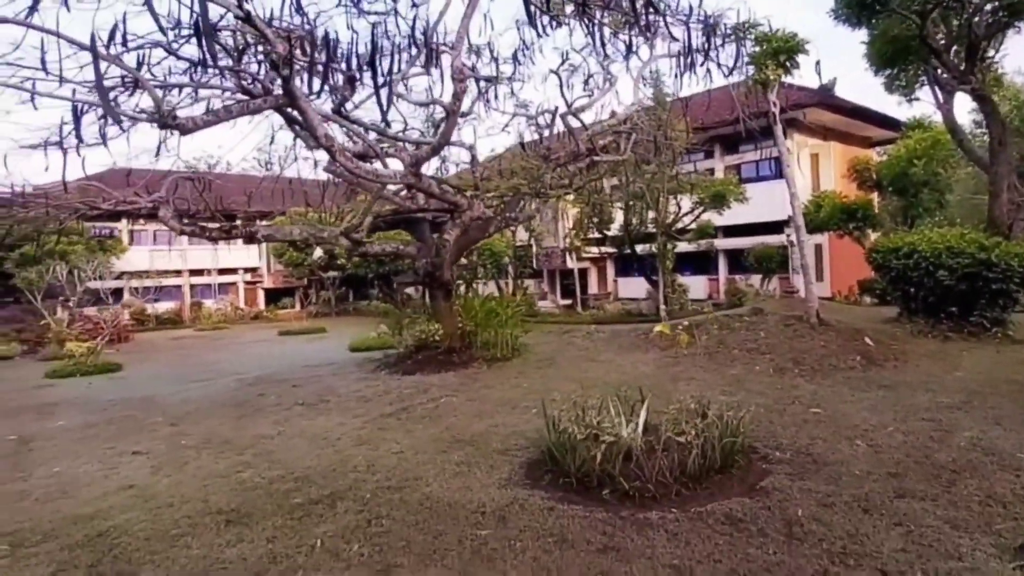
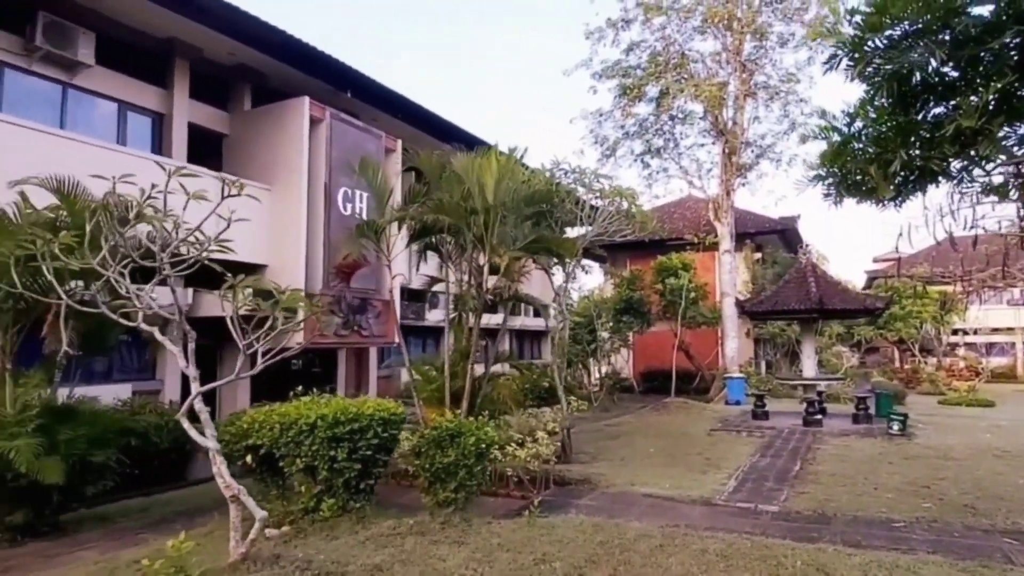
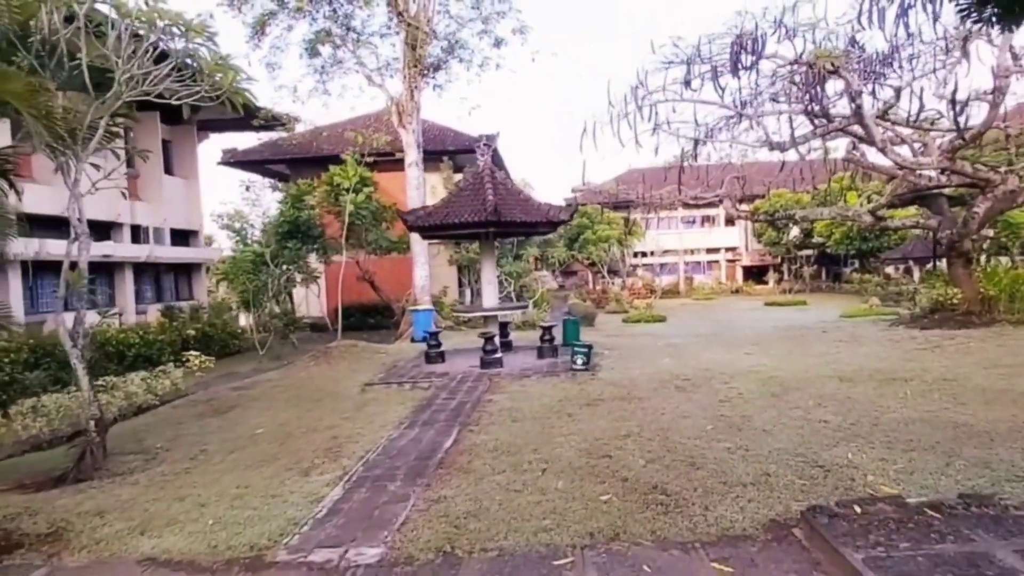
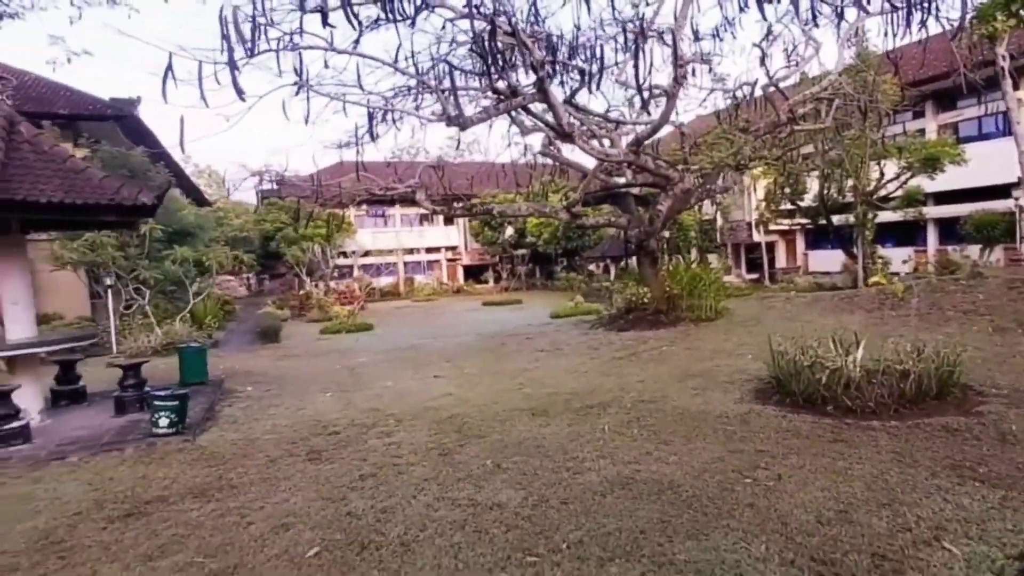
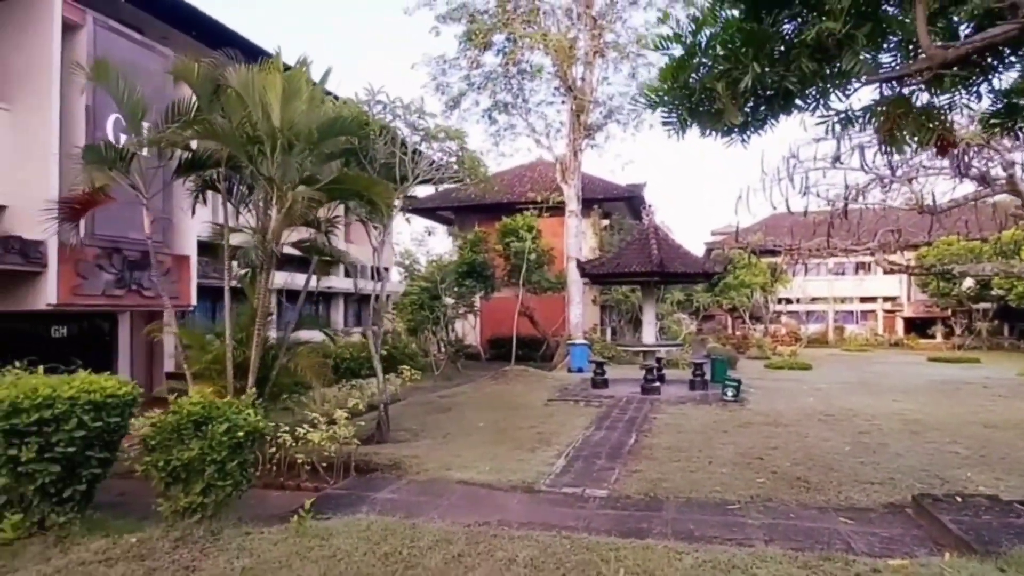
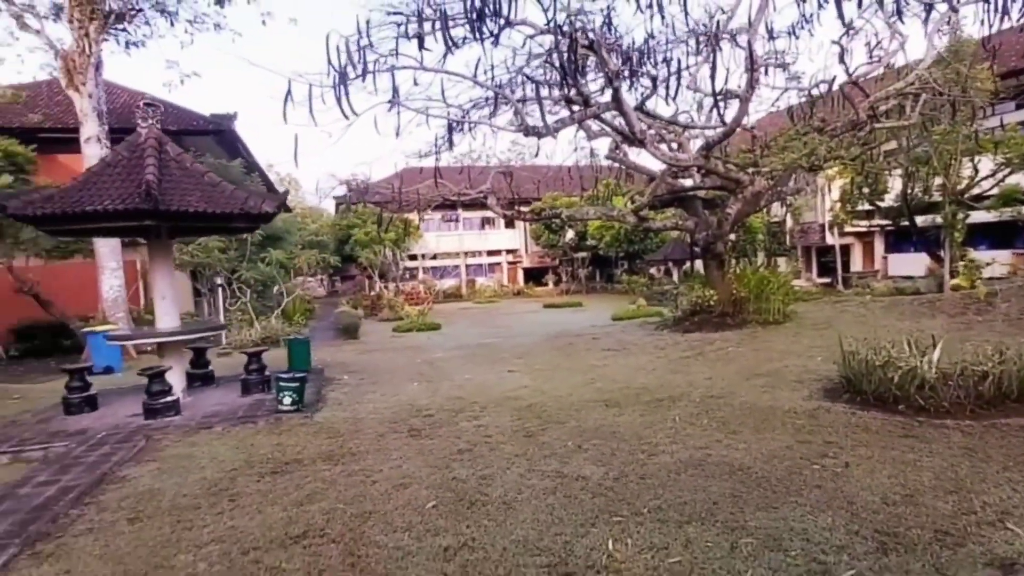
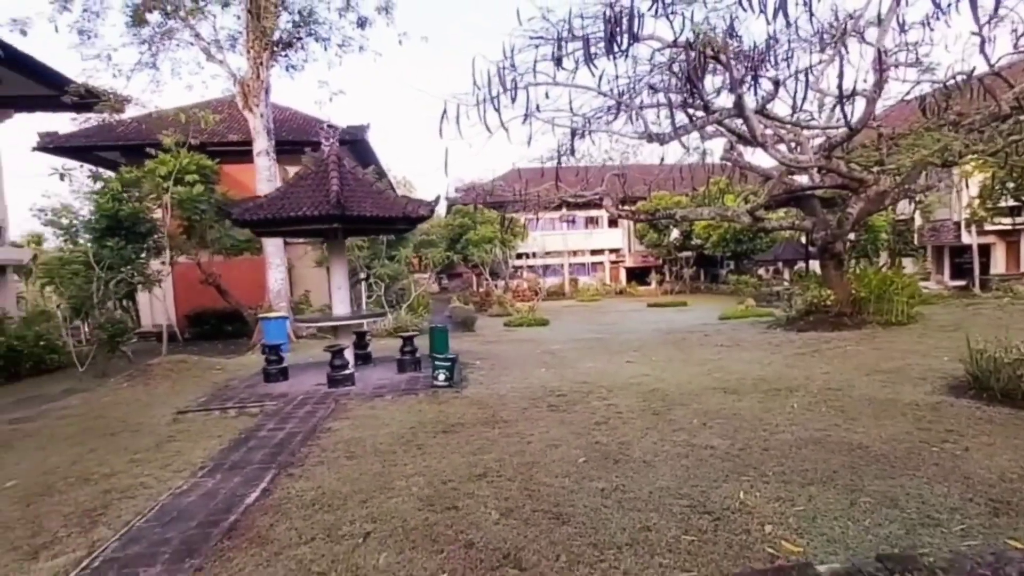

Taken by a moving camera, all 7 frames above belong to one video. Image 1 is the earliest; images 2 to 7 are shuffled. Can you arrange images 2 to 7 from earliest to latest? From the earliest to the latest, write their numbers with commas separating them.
4, 6, 7, 3, 5, 2
